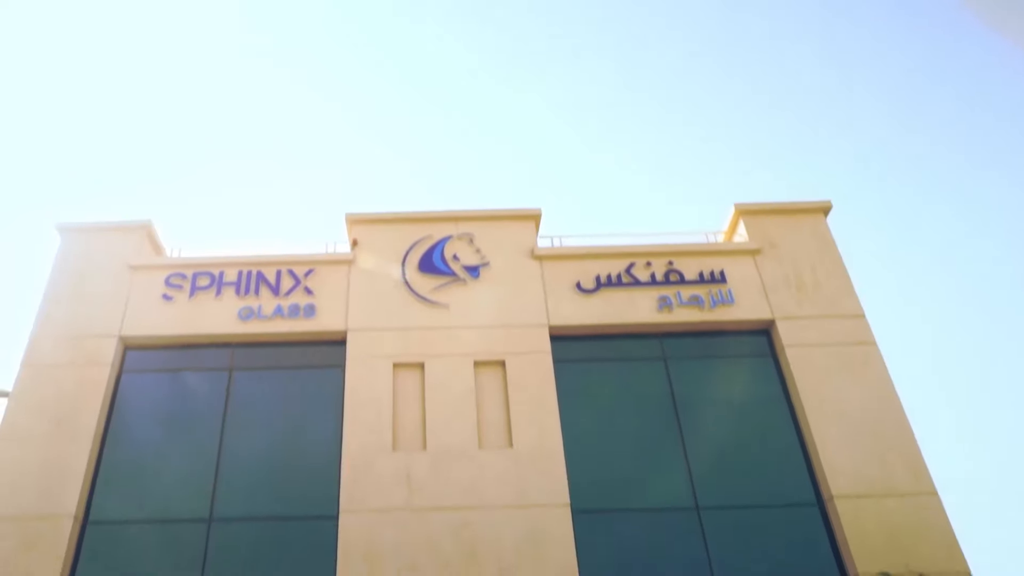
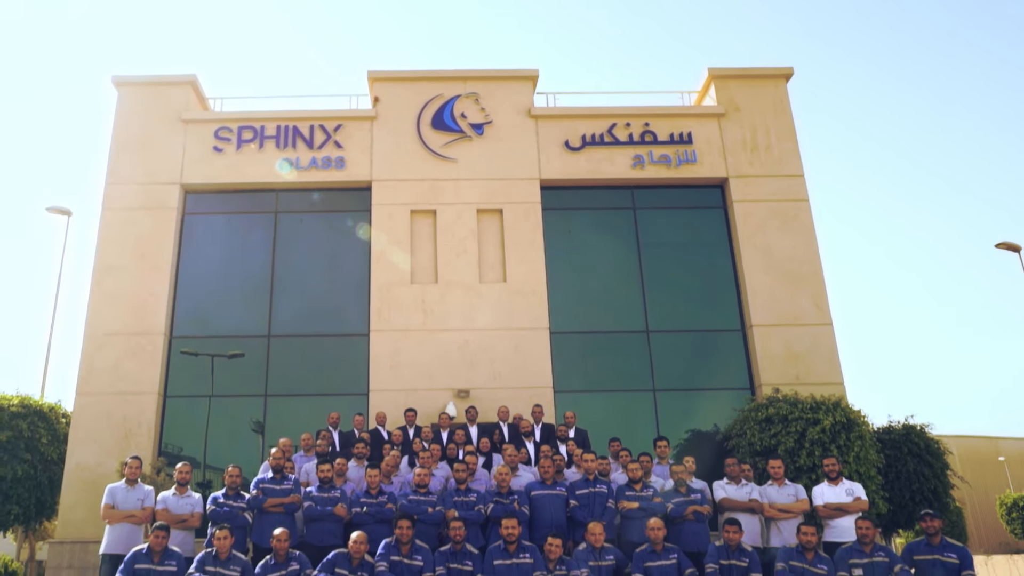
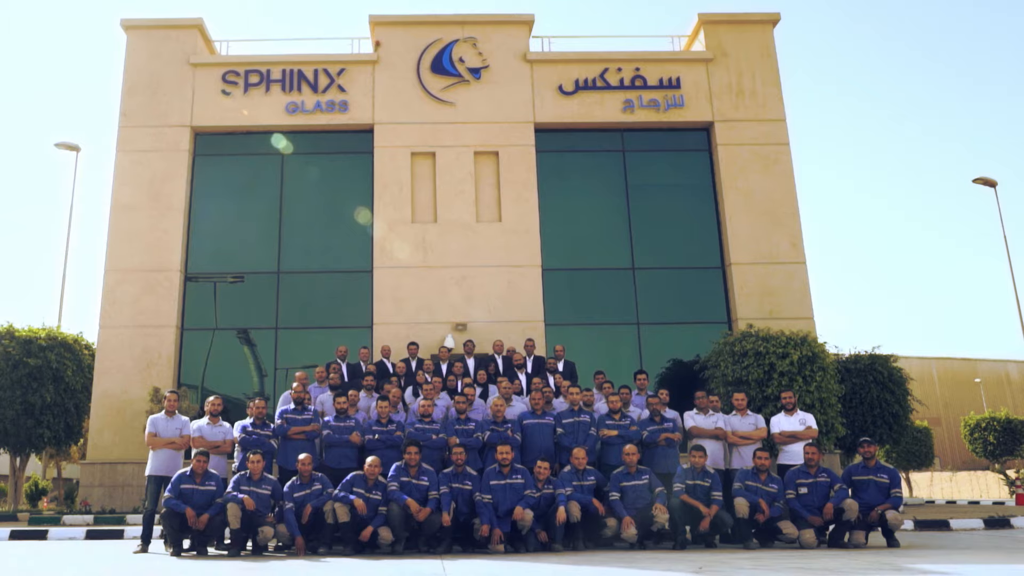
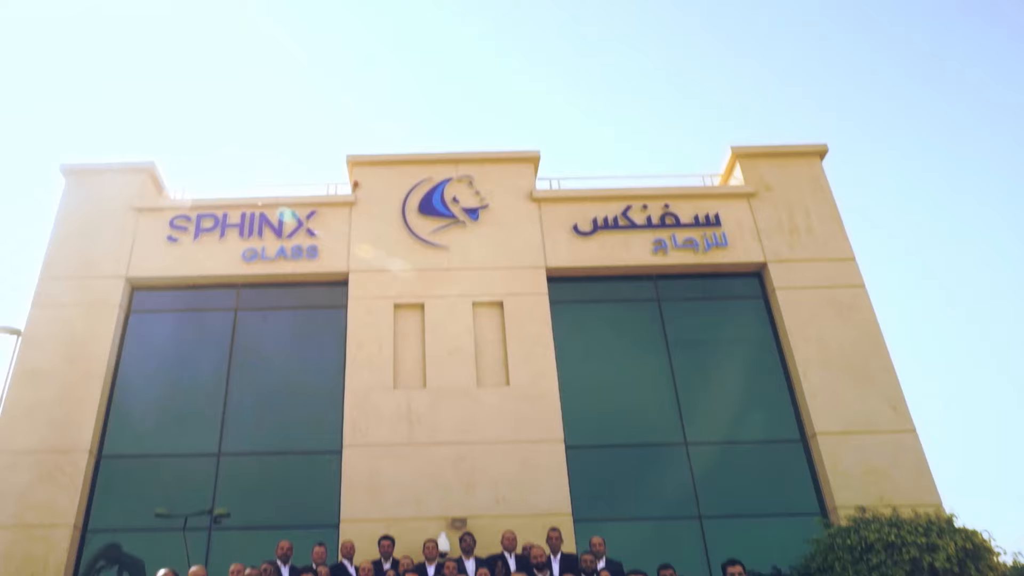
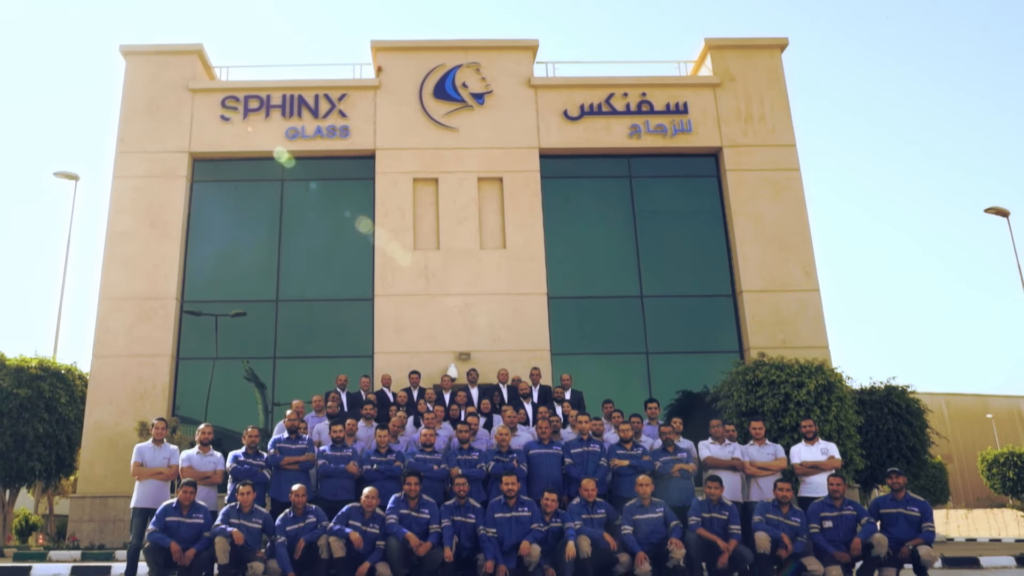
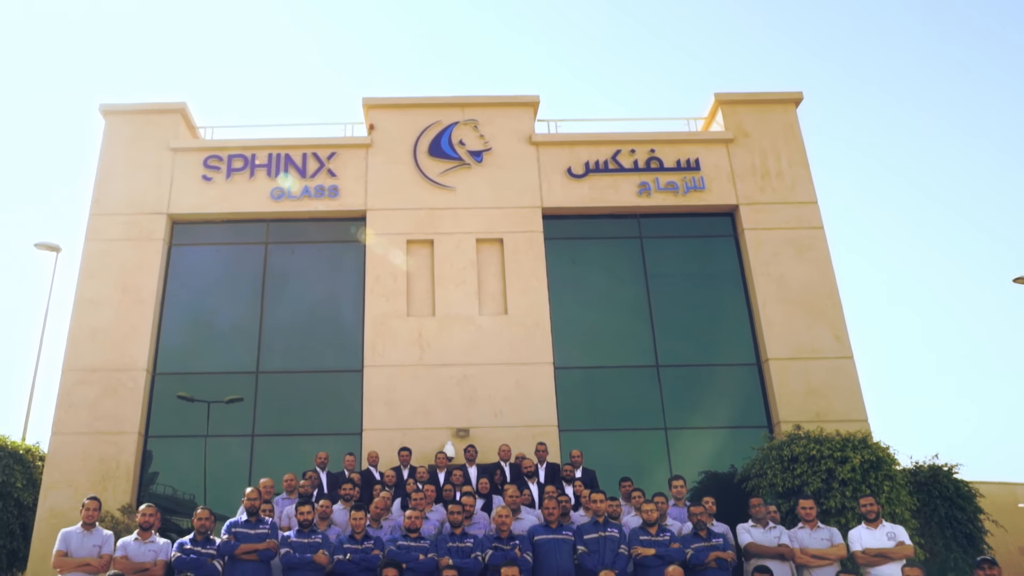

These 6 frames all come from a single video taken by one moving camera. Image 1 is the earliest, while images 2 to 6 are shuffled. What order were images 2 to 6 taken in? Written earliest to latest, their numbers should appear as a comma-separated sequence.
4, 6, 2, 5, 3
